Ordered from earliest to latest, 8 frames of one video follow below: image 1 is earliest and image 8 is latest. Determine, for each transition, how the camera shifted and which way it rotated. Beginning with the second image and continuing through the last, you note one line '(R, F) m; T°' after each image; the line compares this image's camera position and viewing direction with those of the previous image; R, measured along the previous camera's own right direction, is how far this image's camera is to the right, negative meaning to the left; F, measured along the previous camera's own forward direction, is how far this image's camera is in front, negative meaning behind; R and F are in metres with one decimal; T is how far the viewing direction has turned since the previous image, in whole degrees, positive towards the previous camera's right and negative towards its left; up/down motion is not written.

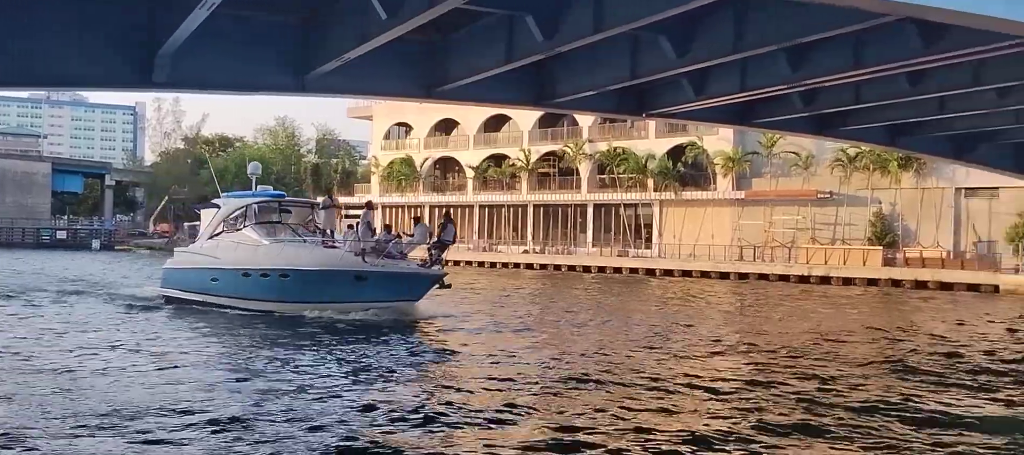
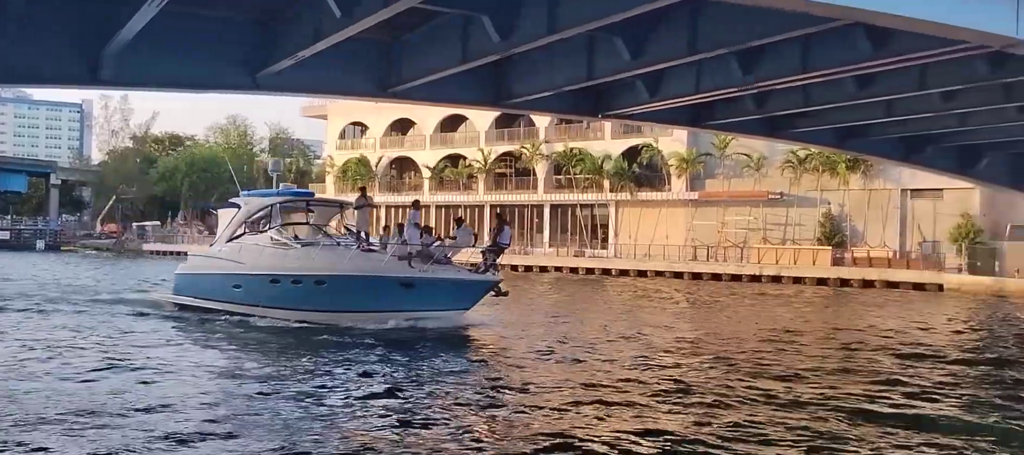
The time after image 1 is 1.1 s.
(-0.2, -0.1) m; +3°
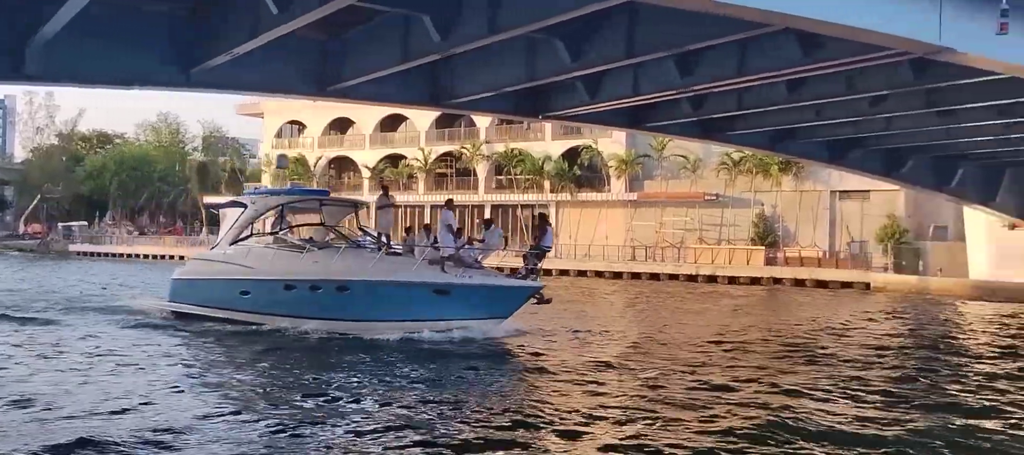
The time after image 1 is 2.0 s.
(-0.4, -0.1) m; +4°
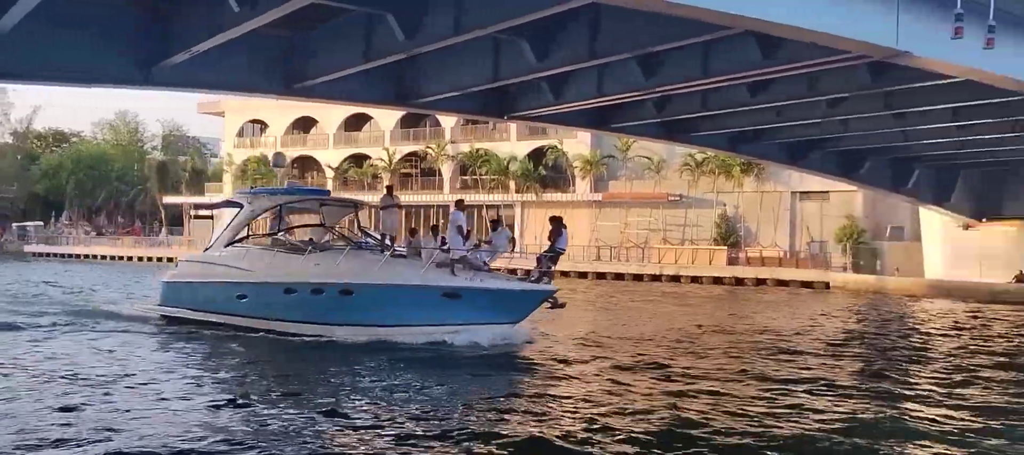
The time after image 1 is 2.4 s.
(-0.2, 0.0) m; +2°
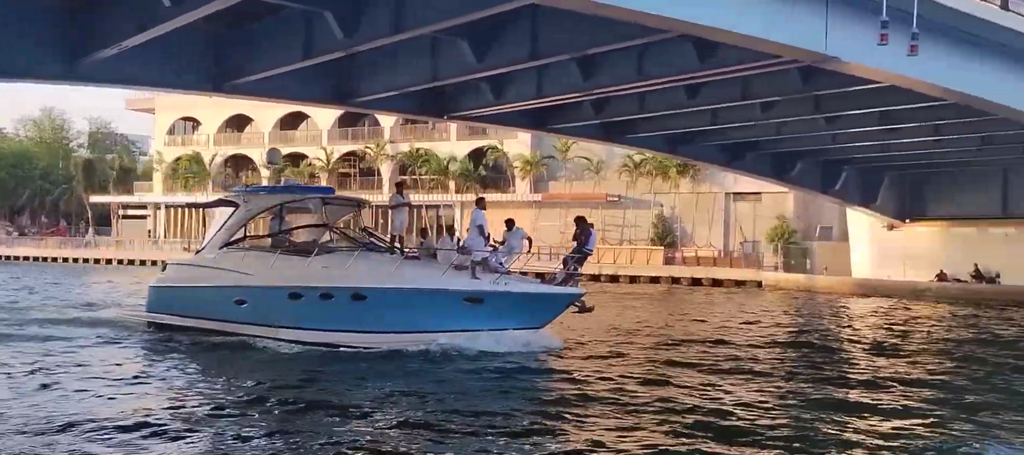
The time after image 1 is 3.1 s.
(-0.4, 0.0) m; +4°
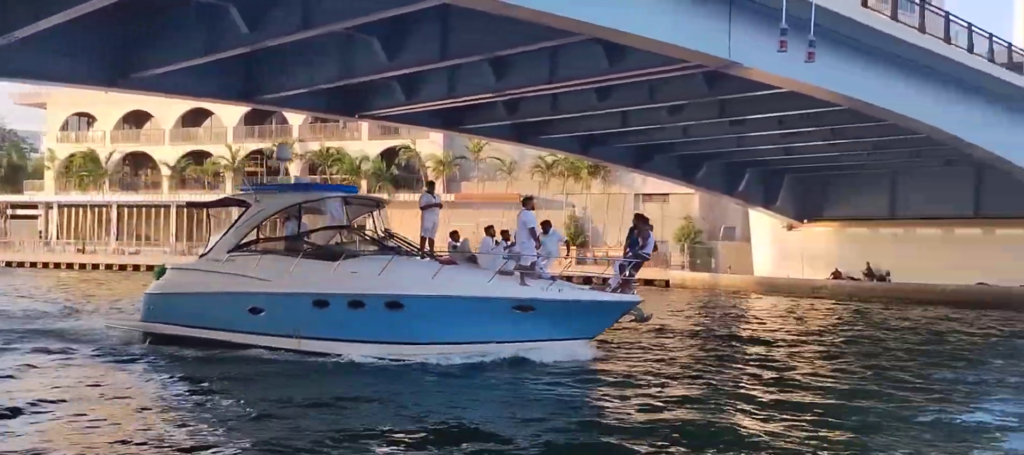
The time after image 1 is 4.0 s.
(-0.4, +0.1) m; +6°
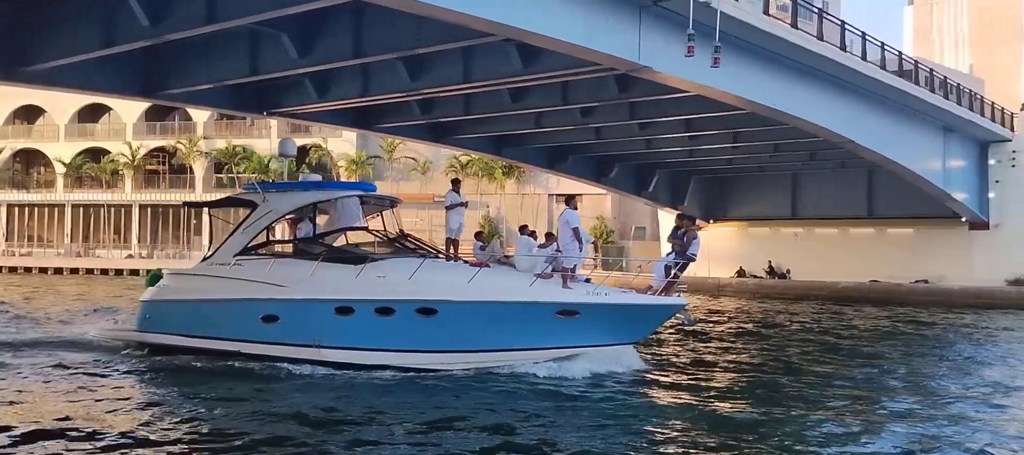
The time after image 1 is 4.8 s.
(-0.2, -0.4) m; +5°
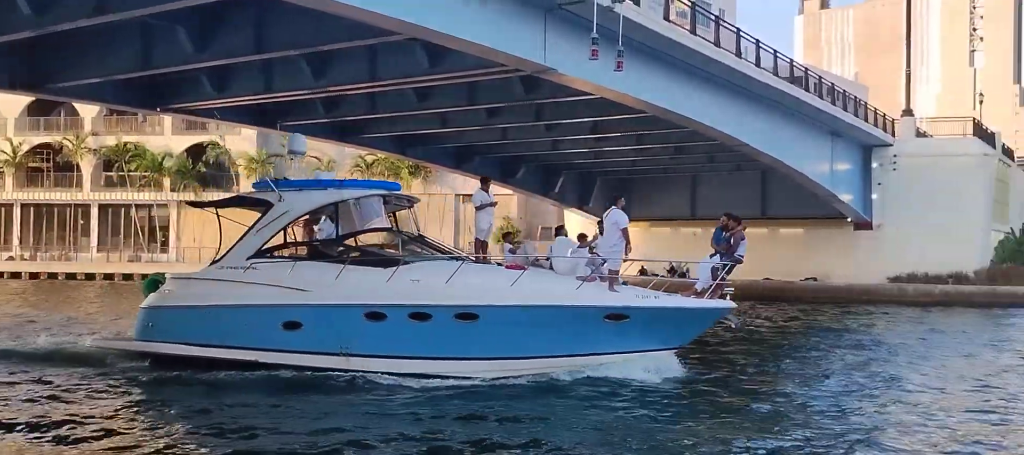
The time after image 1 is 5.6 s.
(-0.5, -0.2) m; +6°
